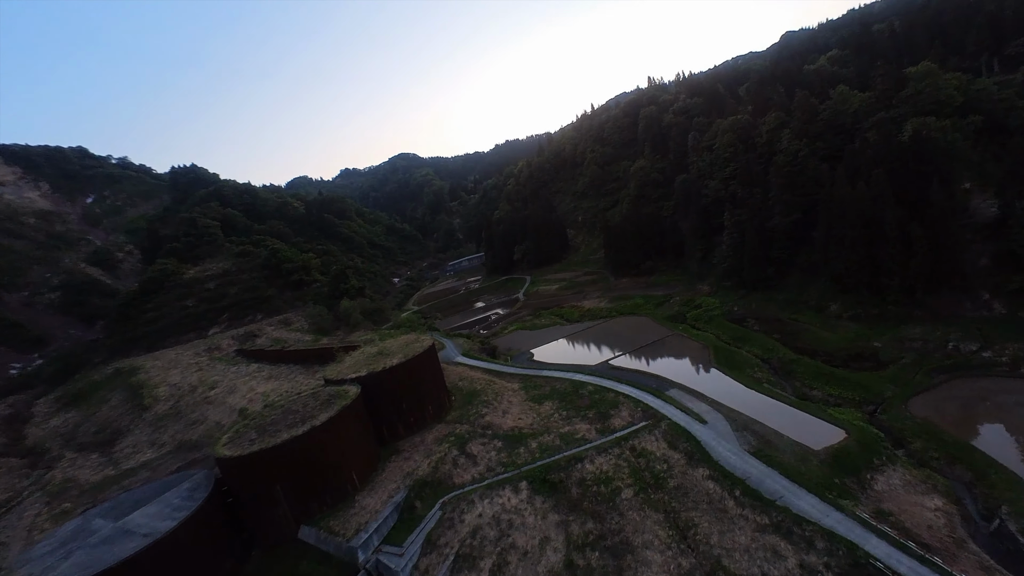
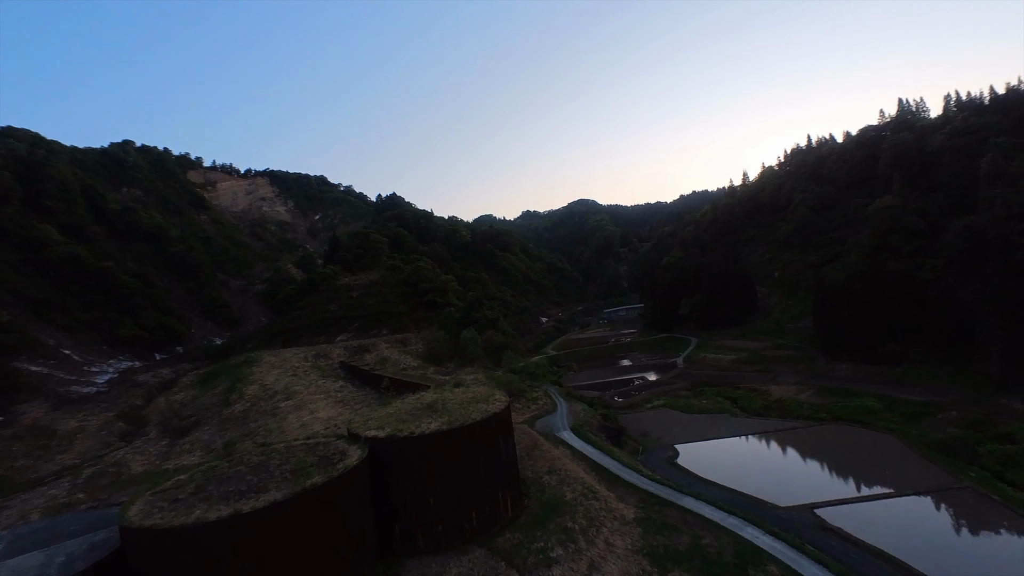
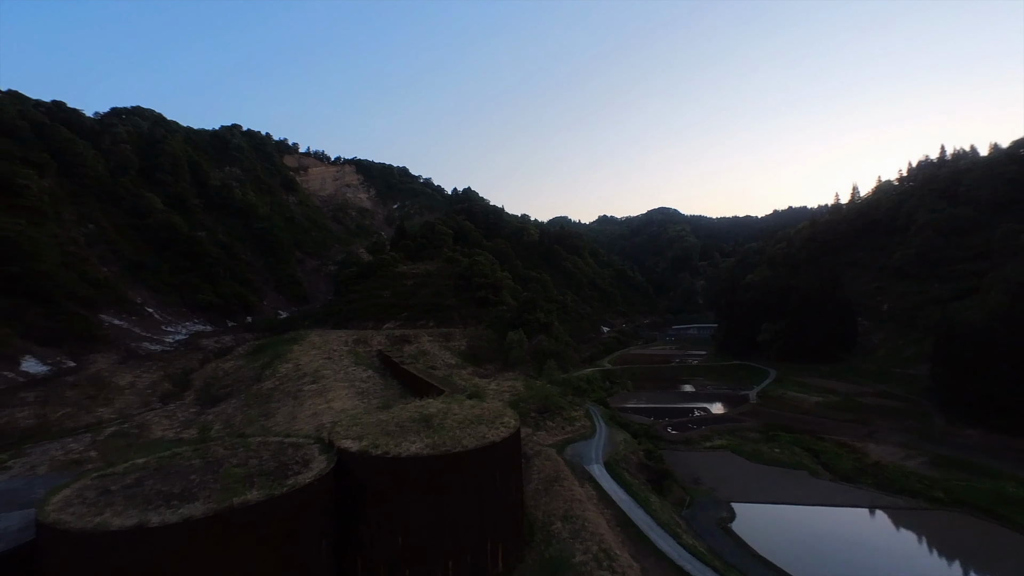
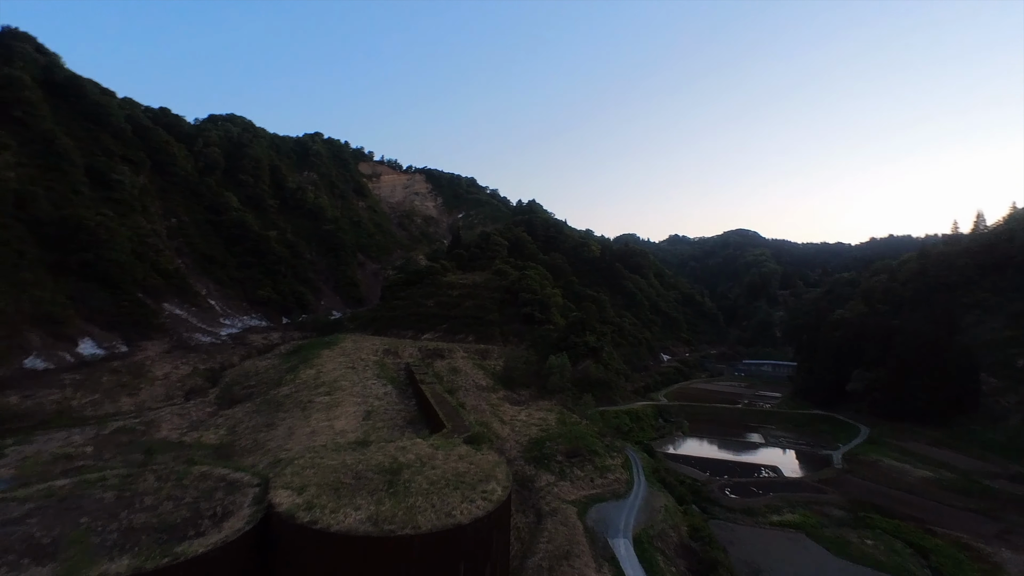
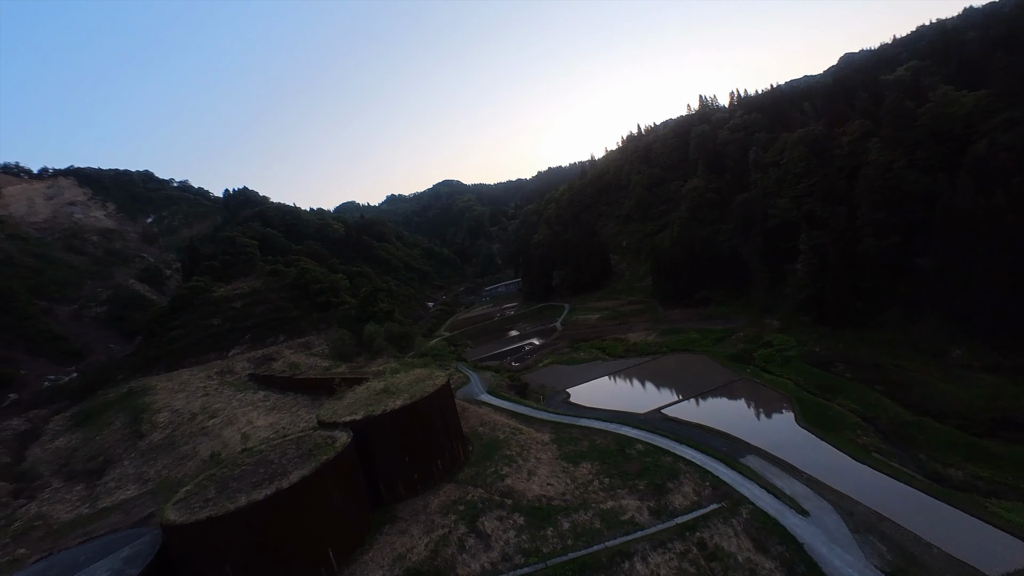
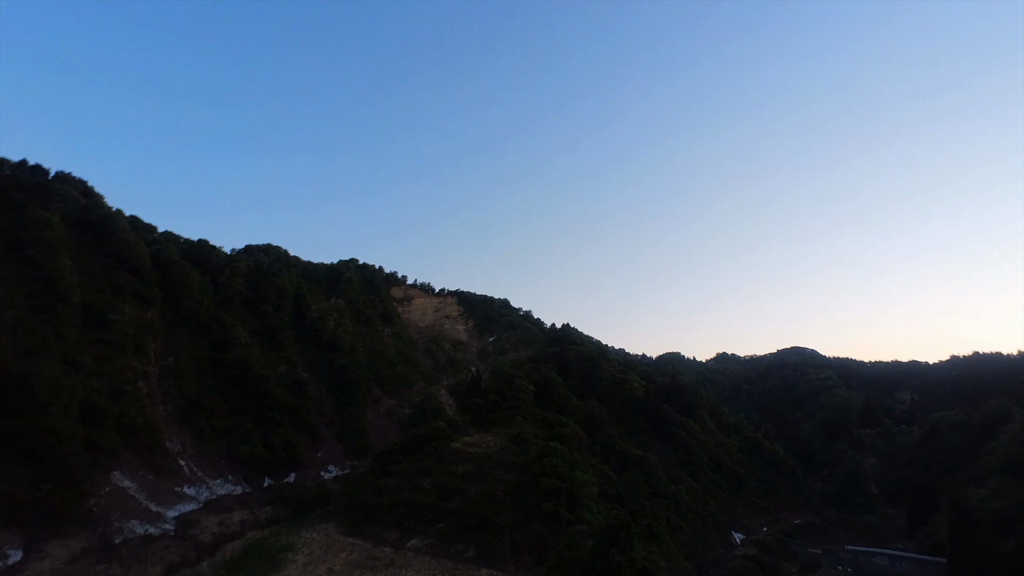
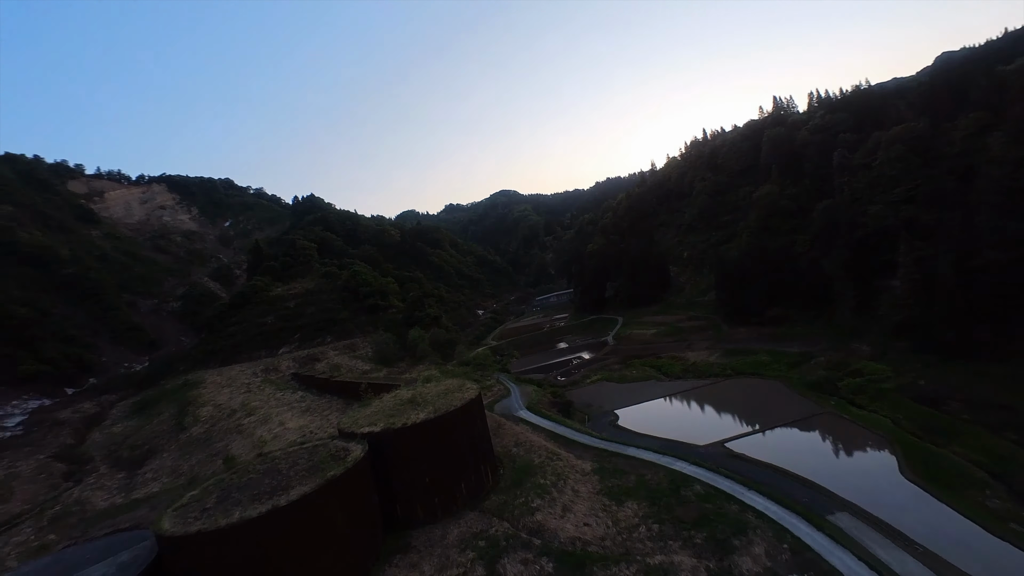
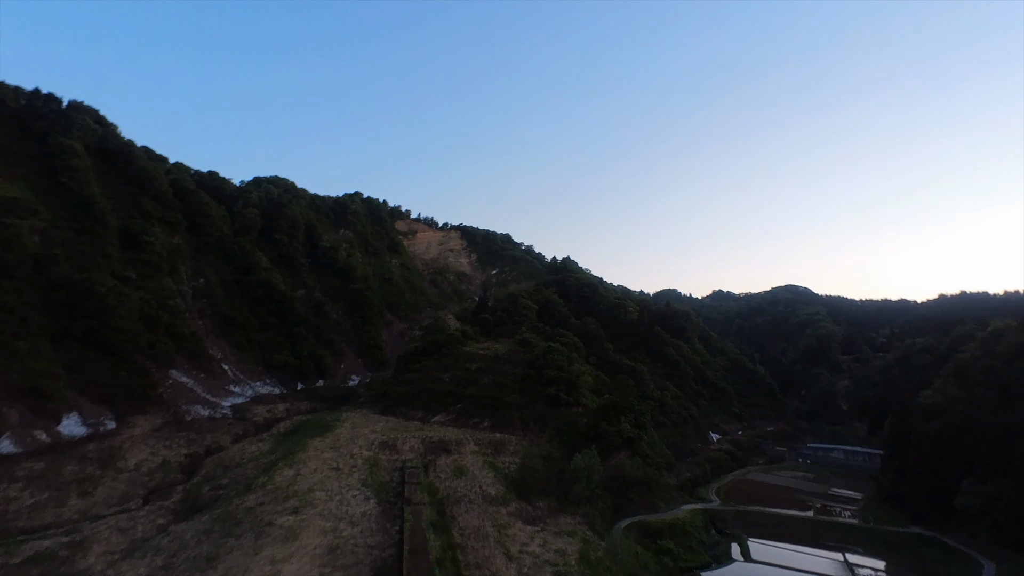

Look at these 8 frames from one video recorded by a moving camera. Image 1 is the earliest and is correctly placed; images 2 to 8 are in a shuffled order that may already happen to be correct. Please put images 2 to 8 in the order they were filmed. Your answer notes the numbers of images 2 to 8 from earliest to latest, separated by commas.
5, 7, 2, 3, 4, 8, 6
